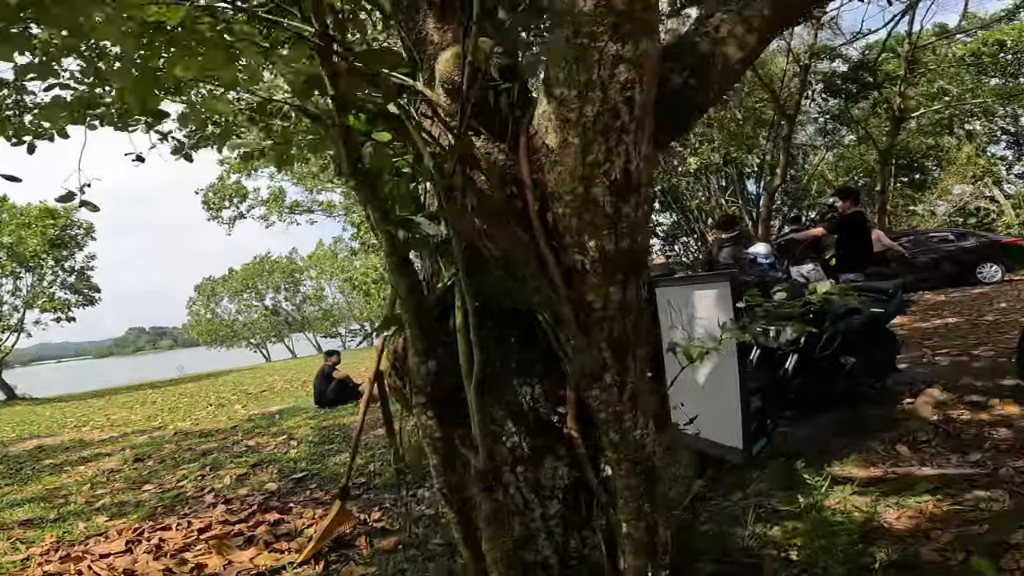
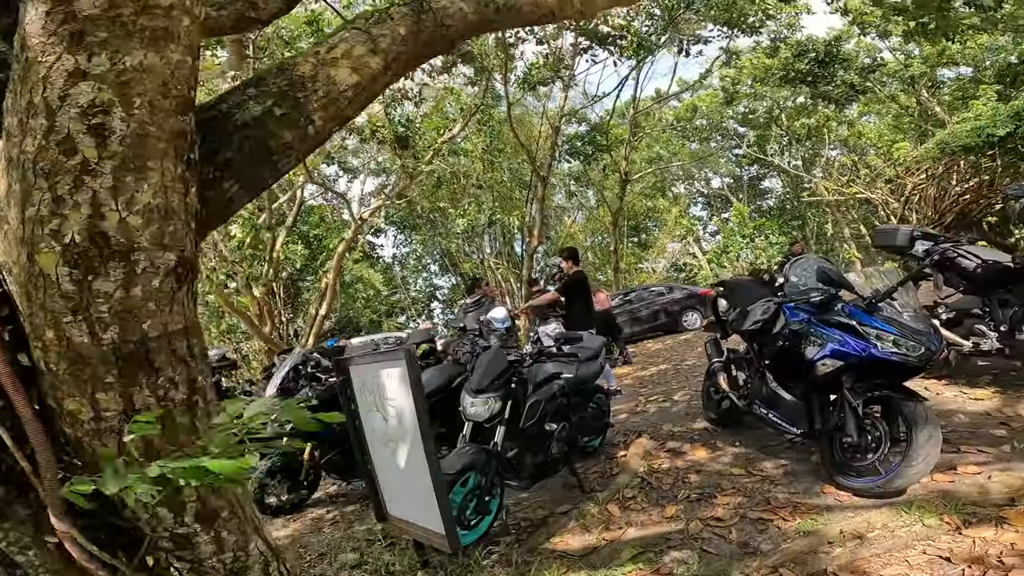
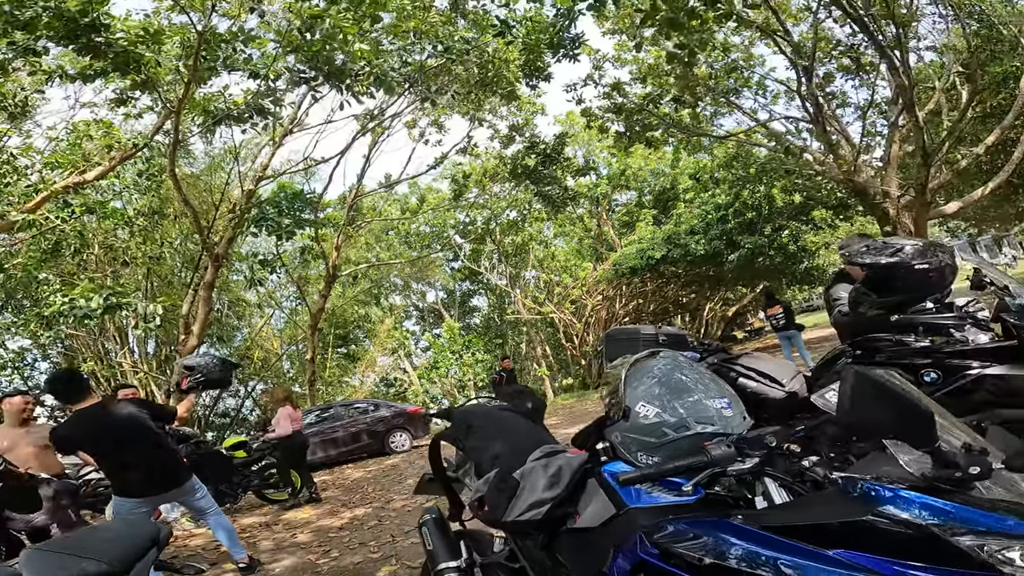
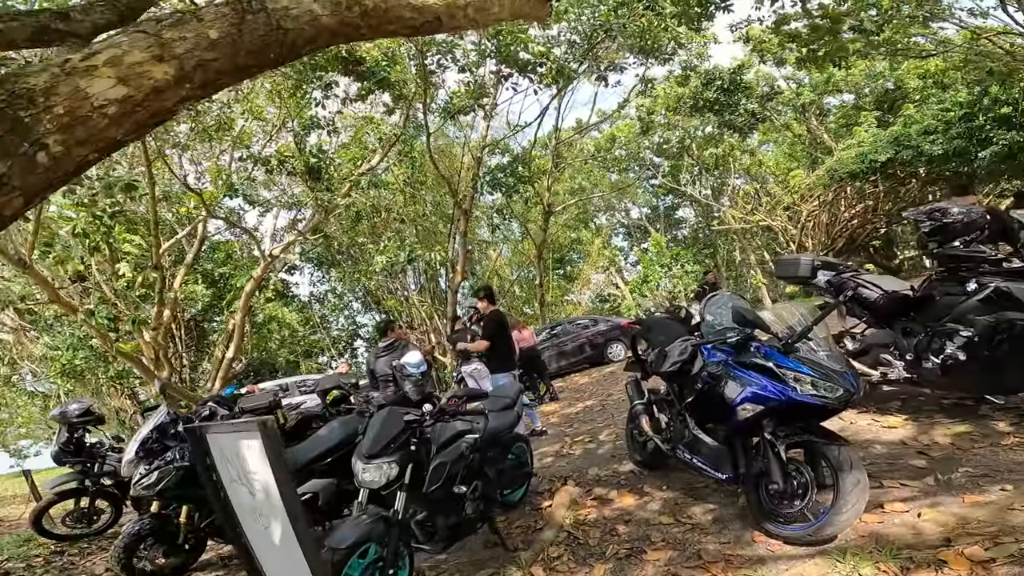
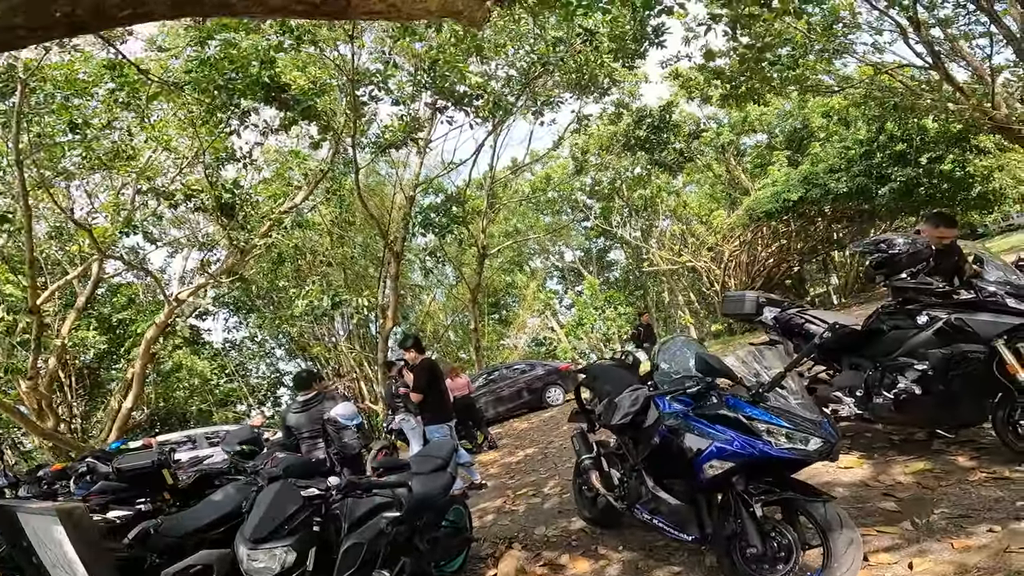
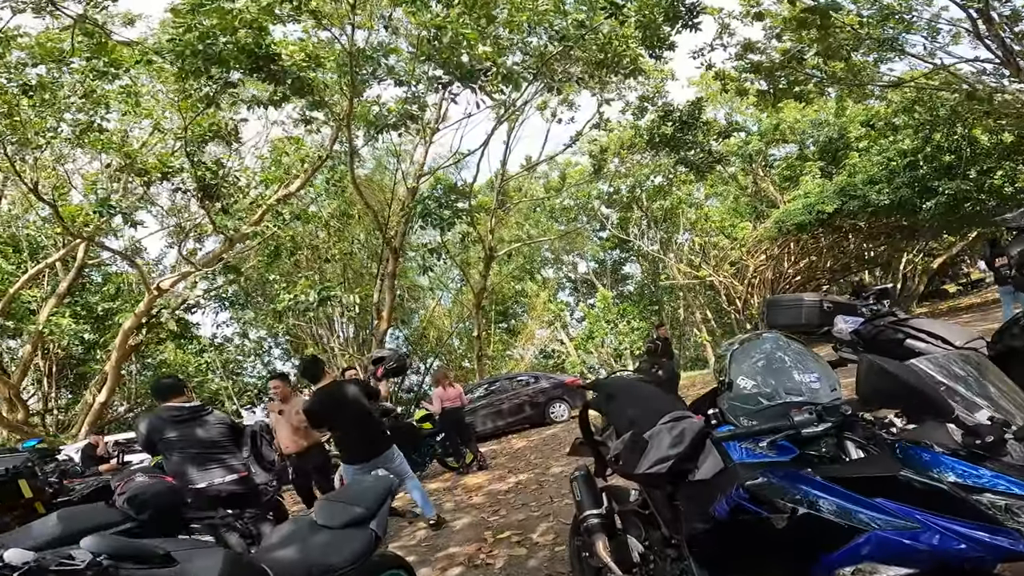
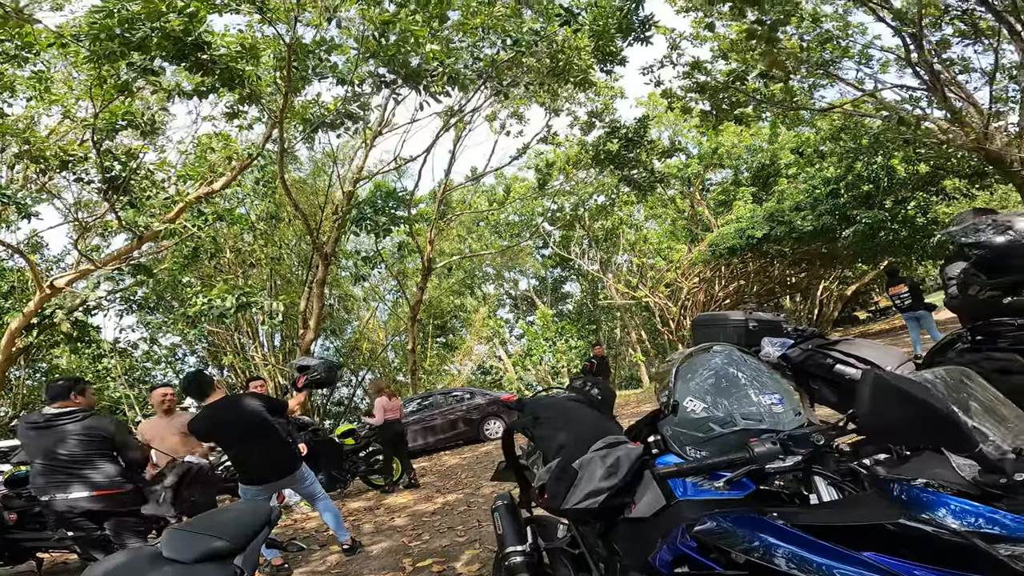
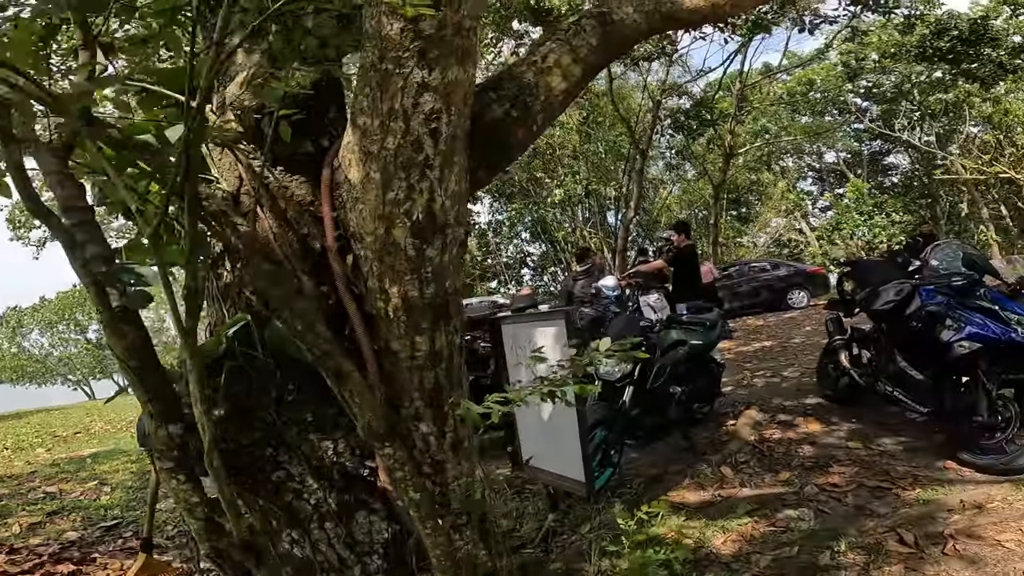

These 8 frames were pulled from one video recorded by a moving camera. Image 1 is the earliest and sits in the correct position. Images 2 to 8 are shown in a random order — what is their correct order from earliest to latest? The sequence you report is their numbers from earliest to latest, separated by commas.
8, 2, 4, 5, 6, 7, 3
